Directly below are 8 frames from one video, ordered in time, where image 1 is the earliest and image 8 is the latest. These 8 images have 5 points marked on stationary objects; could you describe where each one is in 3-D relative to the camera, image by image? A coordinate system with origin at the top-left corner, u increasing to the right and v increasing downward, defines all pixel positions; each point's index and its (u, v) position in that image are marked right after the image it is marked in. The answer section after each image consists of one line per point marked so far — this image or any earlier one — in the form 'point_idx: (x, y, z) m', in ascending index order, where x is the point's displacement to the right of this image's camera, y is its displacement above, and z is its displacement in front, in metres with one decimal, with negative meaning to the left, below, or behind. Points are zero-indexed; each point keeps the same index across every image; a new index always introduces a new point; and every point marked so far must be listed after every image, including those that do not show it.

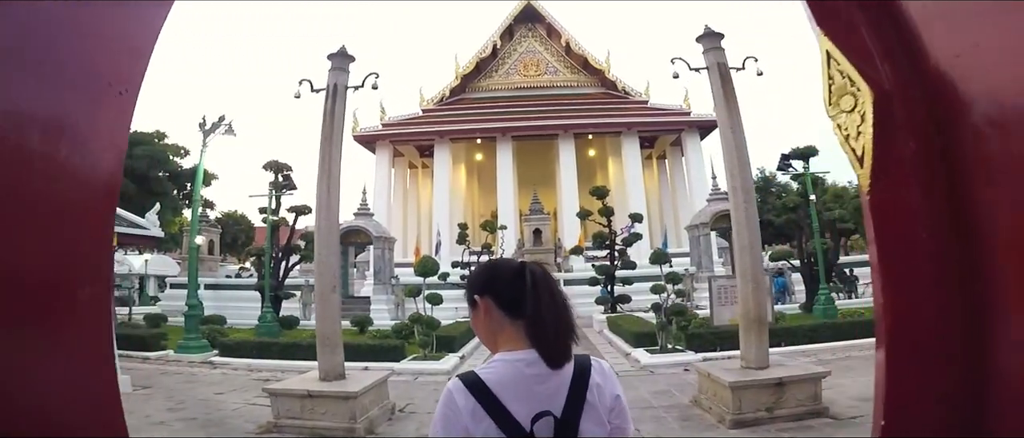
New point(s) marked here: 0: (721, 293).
0: (+3.5, -1.3, +10.0) m
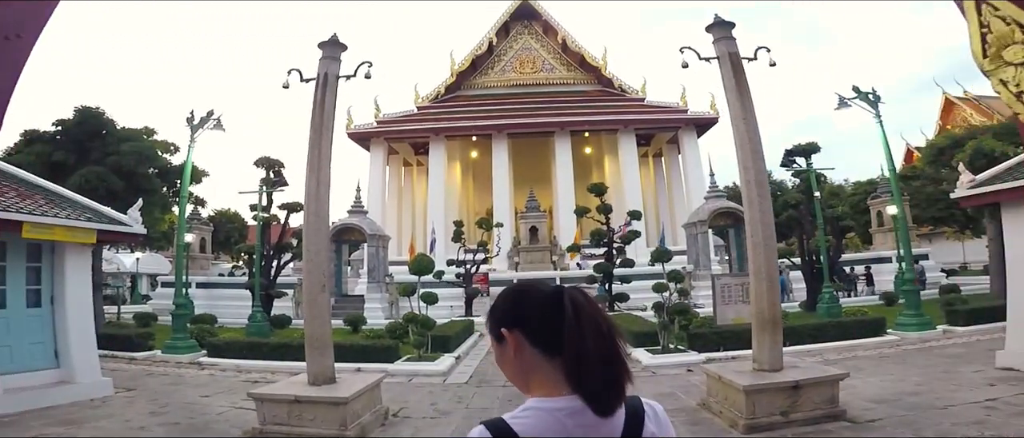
0: (+3.5, -1.2, +9.8) m
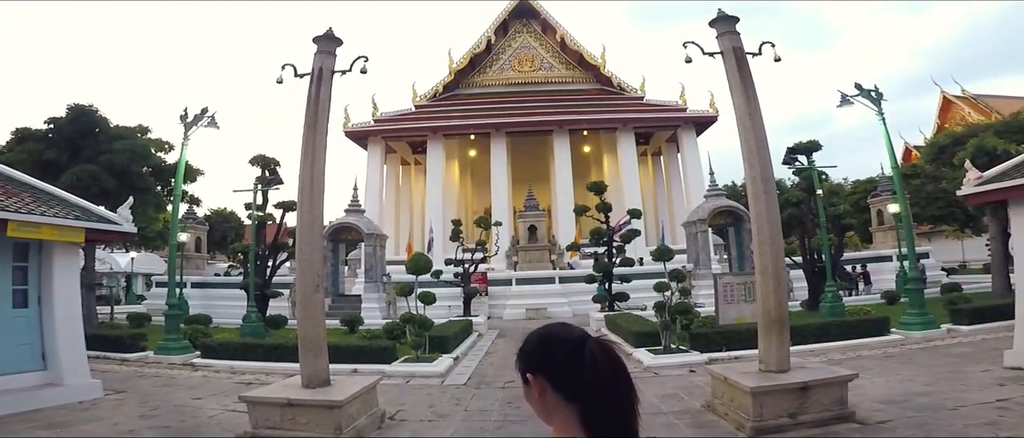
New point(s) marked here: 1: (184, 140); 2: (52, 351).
0: (+3.5, -1.2, +9.6) m
1: (-6.9, +1.7, +12.6) m
2: (-5.7, -1.6, +7.3) m
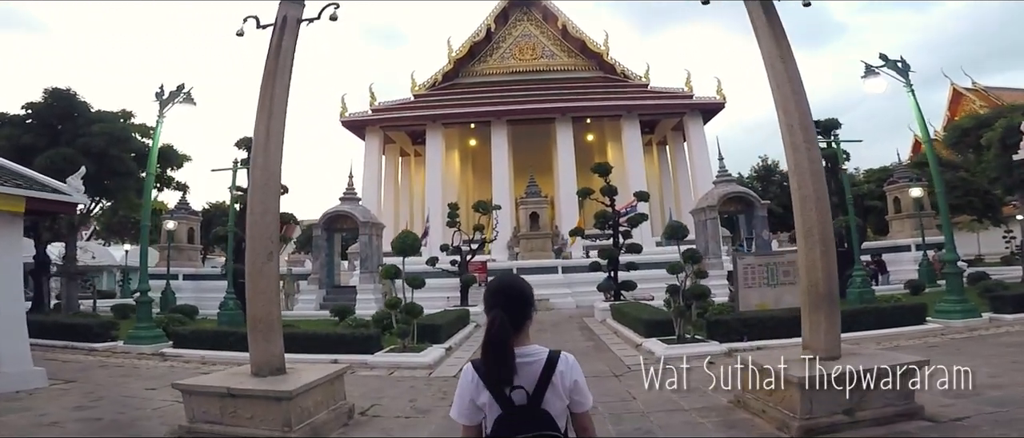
0: (+3.5, -0.8, +8.7) m
1: (-6.9, +2.0, +11.7) m
2: (-5.7, -1.3, +6.5) m
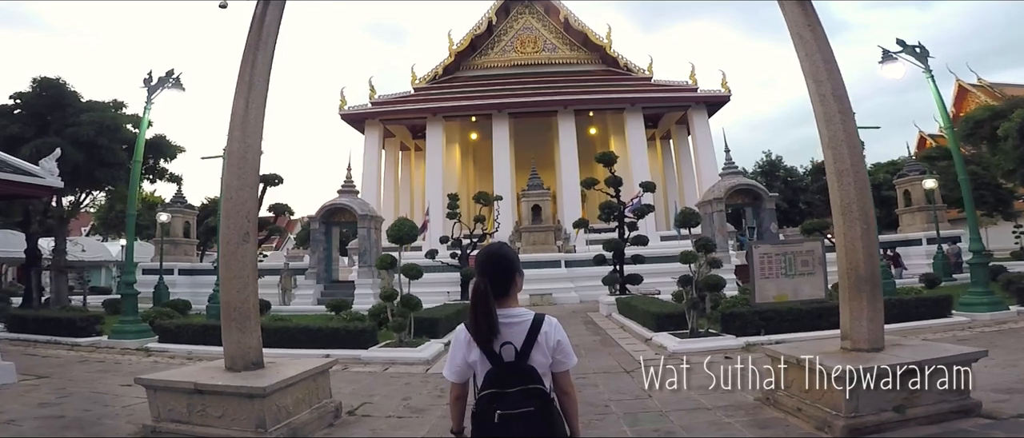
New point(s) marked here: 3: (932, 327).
0: (+3.5, -0.6, +8.2) m
1: (-6.9, +2.2, +11.3) m
2: (-5.7, -1.2, +6.0) m
3: (+5.9, -1.5, +8.4) m
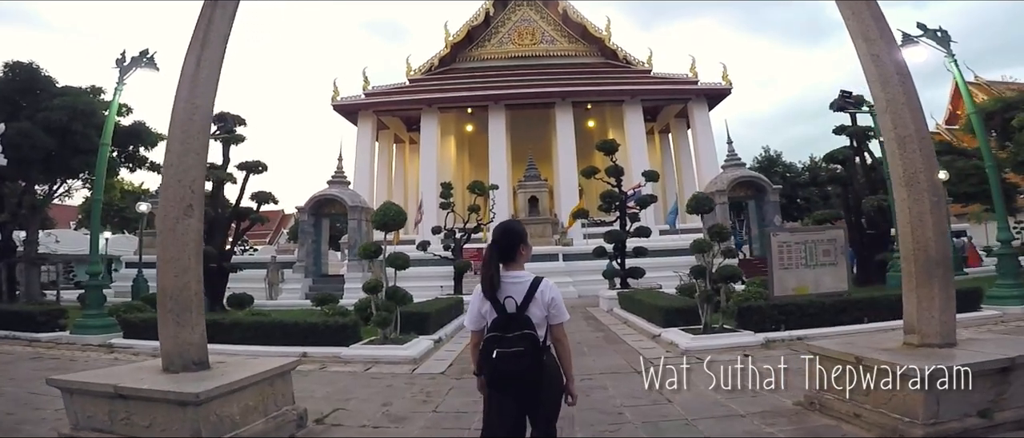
0: (+3.4, -0.4, +7.5) m
1: (-7.0, +2.4, +10.5) m
2: (-5.7, -1.0, +5.3) m
3: (+5.9, -1.3, +7.8) m
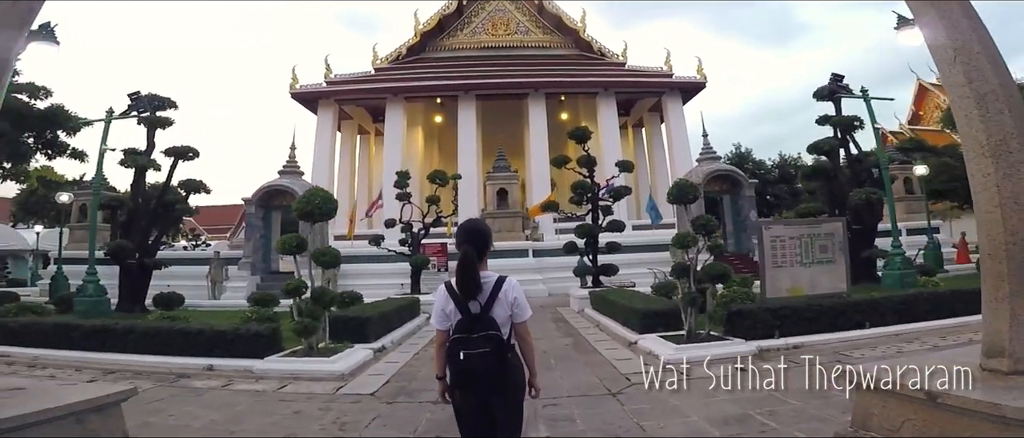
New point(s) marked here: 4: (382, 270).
0: (+2.9, -0.3, +6.6) m
1: (-7.6, +2.6, +9.1) m
2: (-6.1, -0.8, +4.0) m
3: (+5.4, -1.2, +7.0) m
4: (-3.0, -1.1, +13.7) m
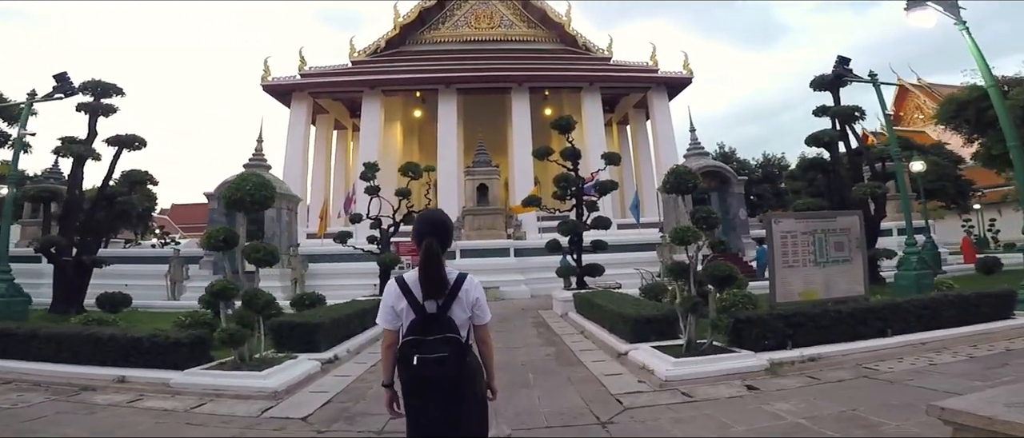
0: (+2.7, -0.3, +5.8) m
1: (-7.9, +2.7, +8.0) m
2: (-6.3, -0.7, +2.9) m
3: (+5.1, -1.2, +6.2) m
4: (-3.5, -1.1, +12.8) m
